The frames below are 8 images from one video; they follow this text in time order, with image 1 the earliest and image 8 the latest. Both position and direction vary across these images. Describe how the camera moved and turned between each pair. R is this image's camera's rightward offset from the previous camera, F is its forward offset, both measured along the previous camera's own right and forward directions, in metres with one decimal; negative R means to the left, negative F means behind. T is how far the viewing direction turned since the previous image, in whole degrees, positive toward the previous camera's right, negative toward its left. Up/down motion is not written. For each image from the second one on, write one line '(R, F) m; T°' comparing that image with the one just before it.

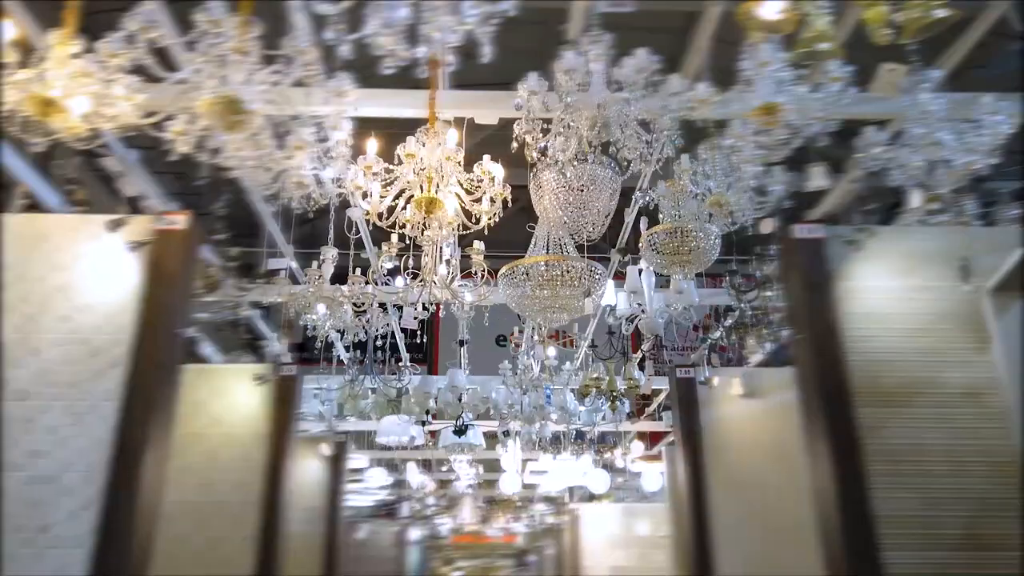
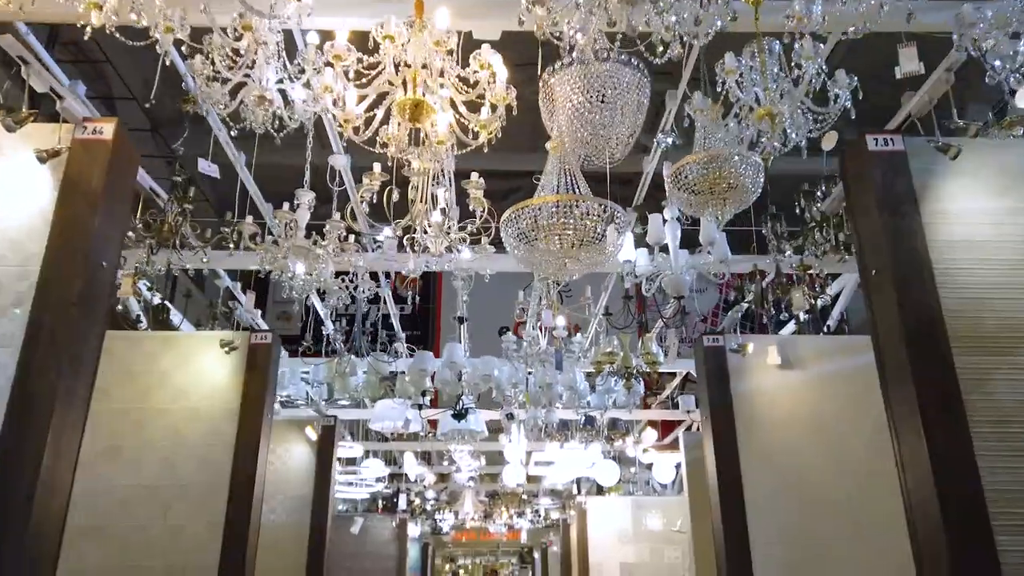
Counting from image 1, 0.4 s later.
(0.0, +0.7) m; 0°
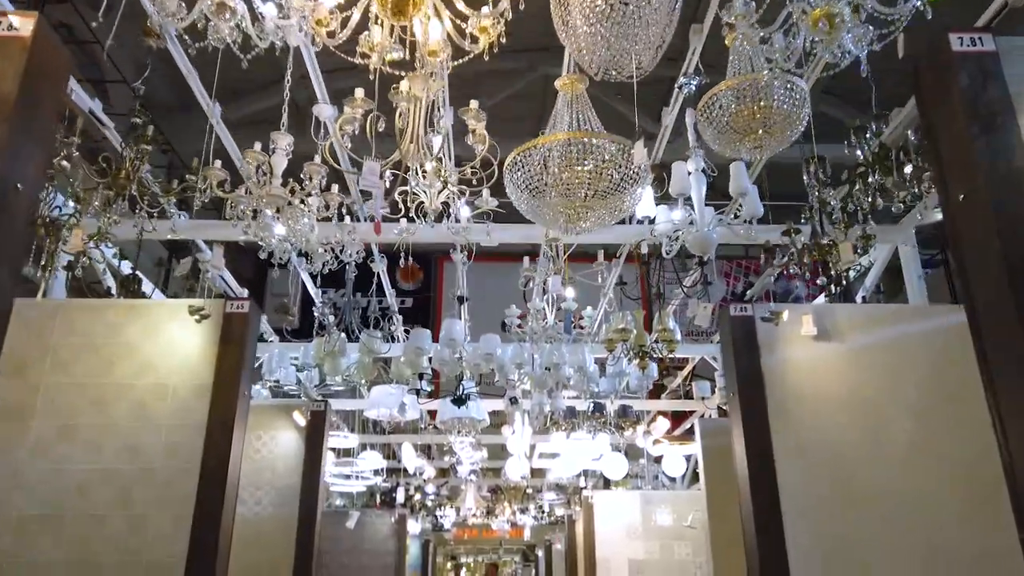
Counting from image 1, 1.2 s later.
(0.0, +0.5) m; 0°
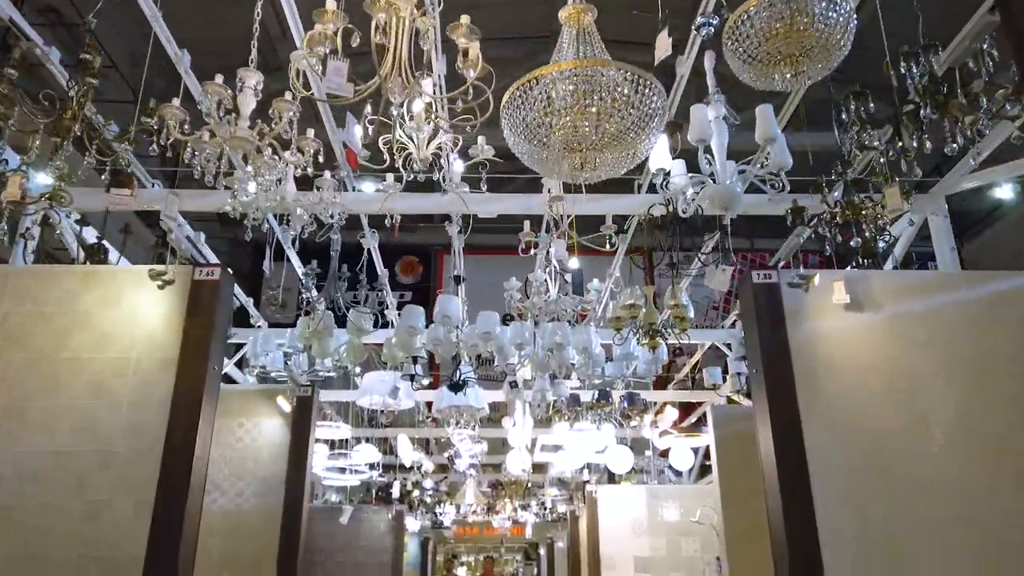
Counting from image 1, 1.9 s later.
(0.0, +0.4) m; 0°
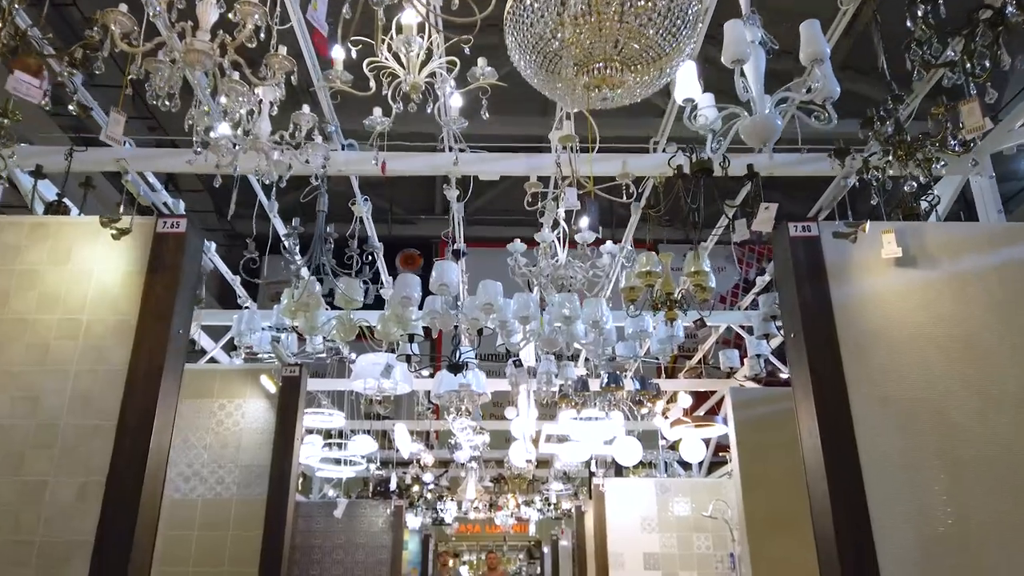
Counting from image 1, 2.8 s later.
(0.0, +0.5) m; 0°
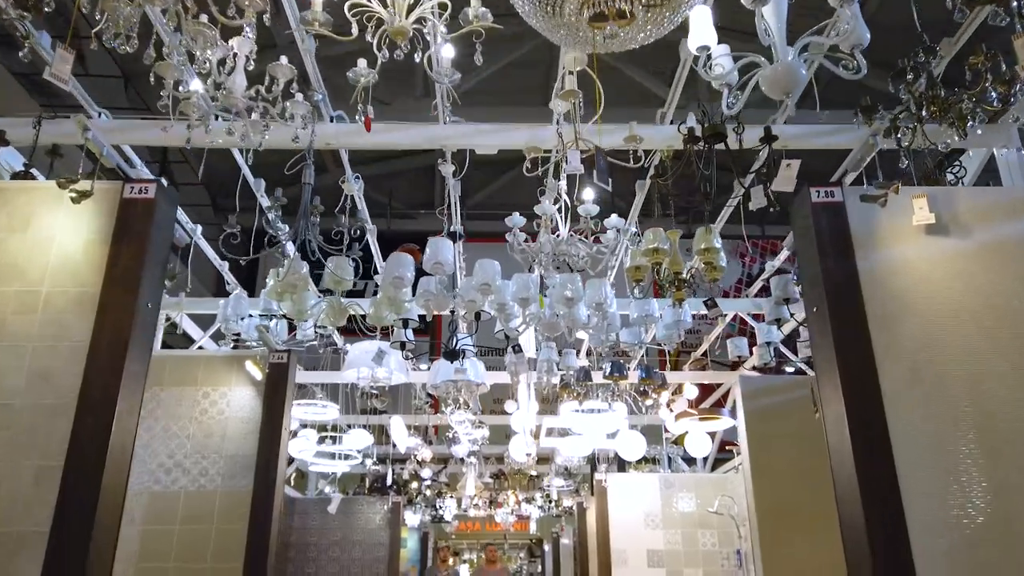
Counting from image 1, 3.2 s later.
(0.0, +0.3) m; 0°
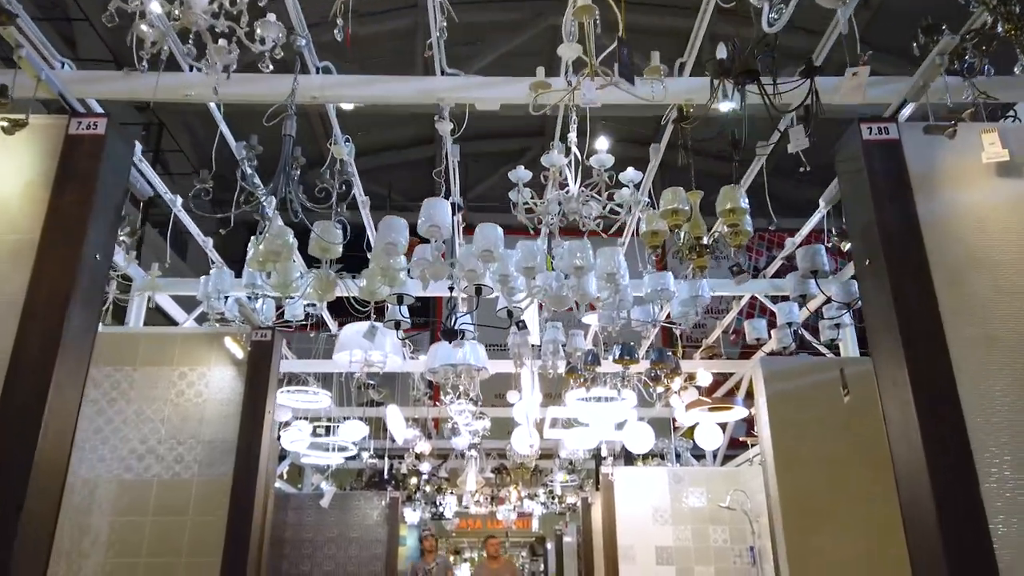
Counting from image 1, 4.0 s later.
(0.0, +0.4) m; 0°
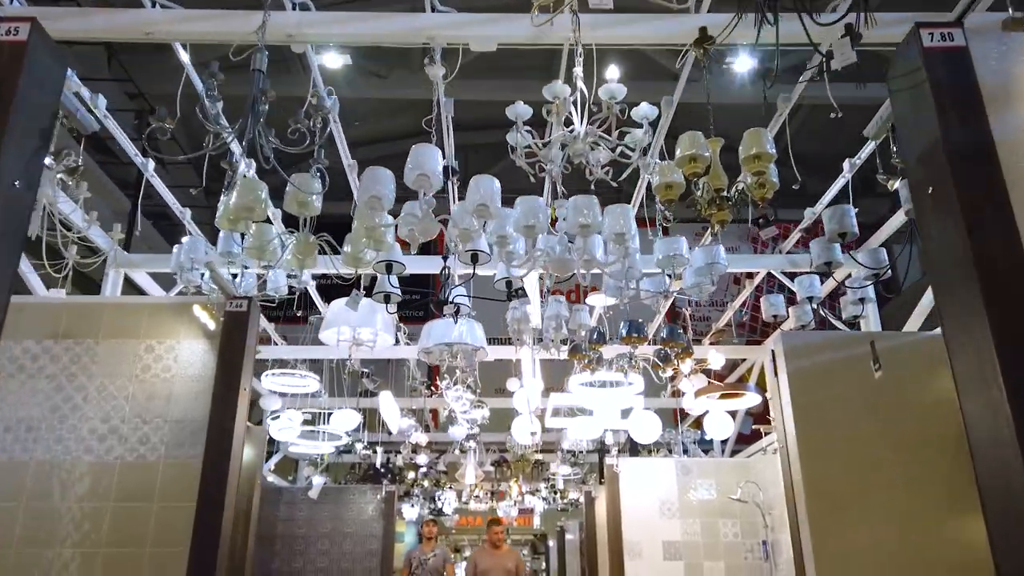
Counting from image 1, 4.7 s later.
(0.0, +0.4) m; 0°
